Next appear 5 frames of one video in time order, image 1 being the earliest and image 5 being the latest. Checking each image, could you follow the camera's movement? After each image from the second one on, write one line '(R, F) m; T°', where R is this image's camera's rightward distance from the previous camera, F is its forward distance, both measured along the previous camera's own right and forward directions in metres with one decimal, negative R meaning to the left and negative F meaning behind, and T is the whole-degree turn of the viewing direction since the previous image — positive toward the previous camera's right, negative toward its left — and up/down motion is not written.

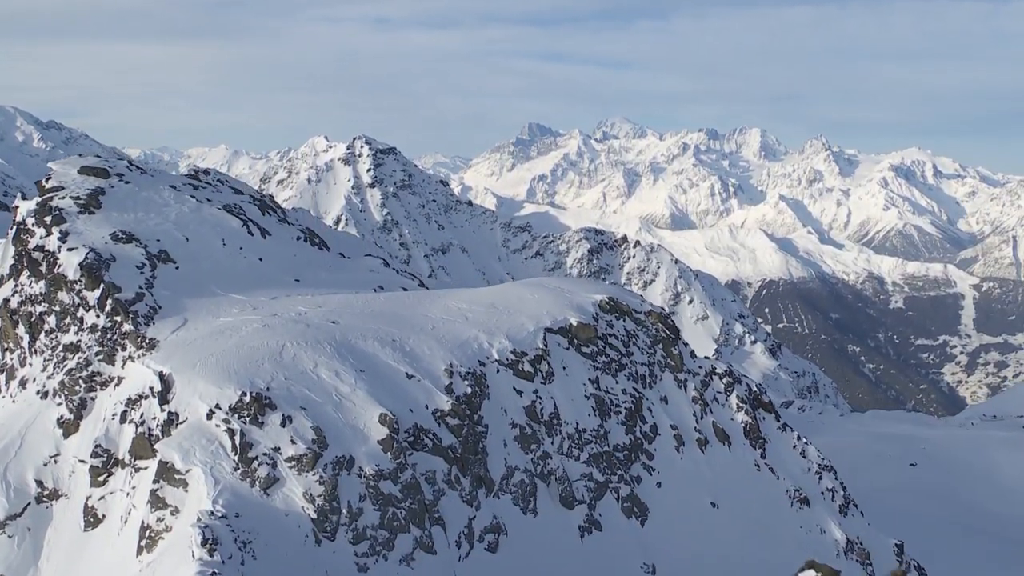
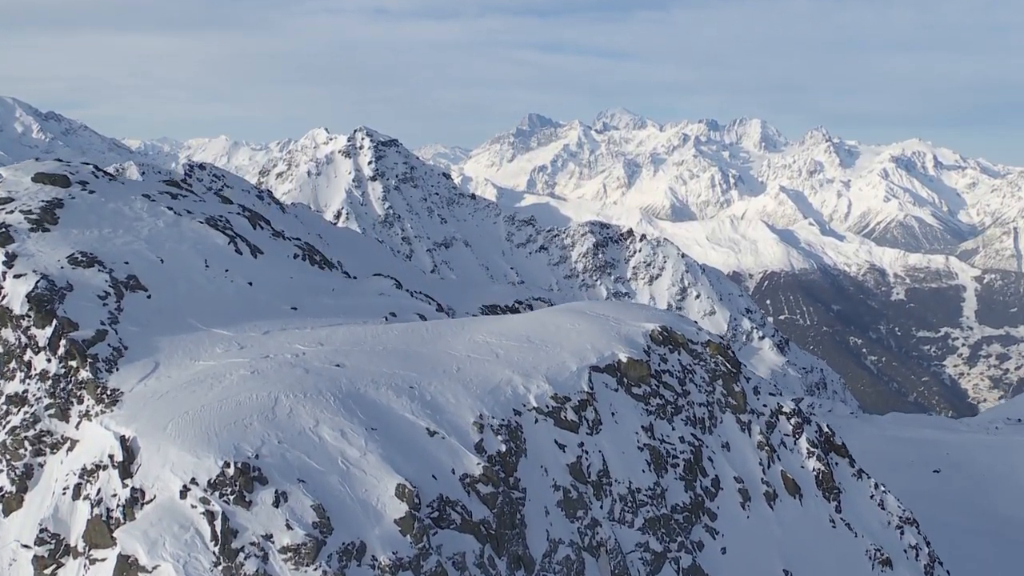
(-1.4, +5.7) m; 0°
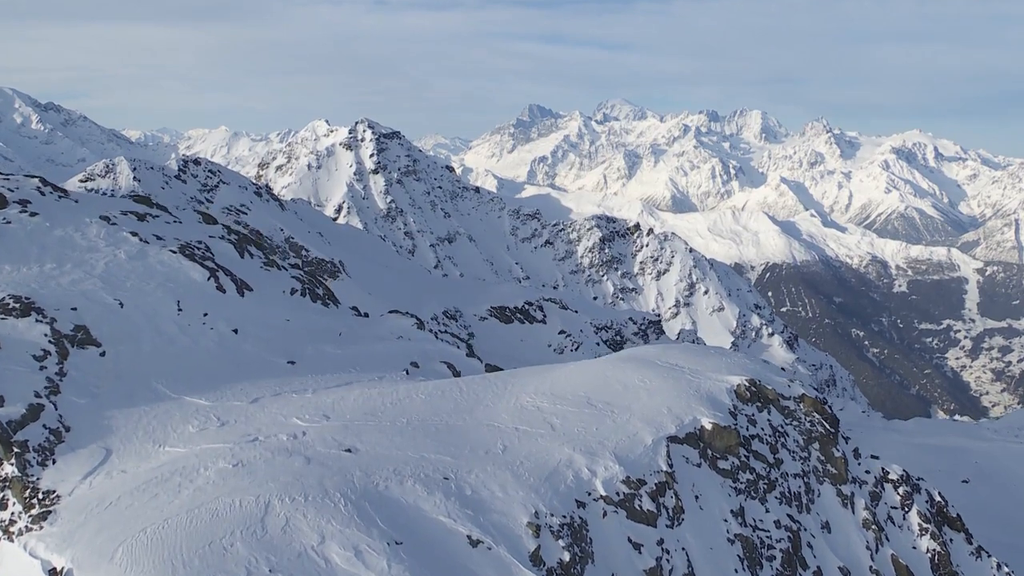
(-1.6, +6.3) m; 0°
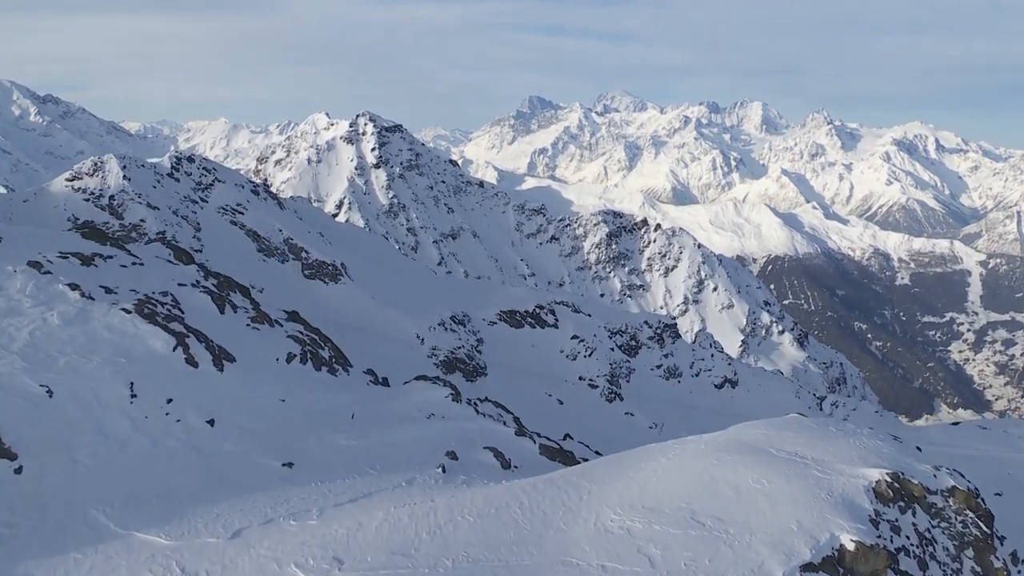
(-1.6, +6.2) m; 0°
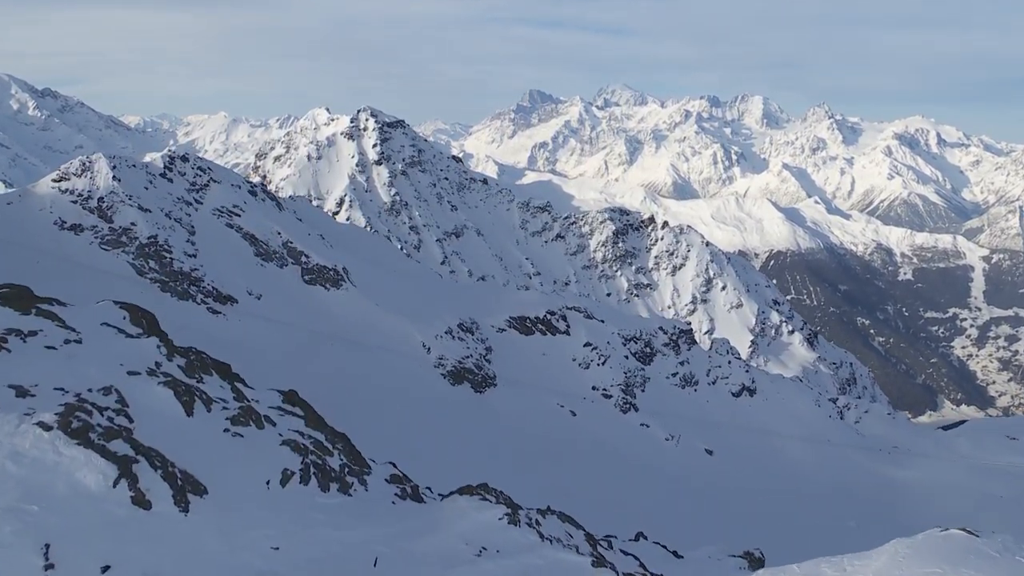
(-1.5, +5.6) m; 0°
